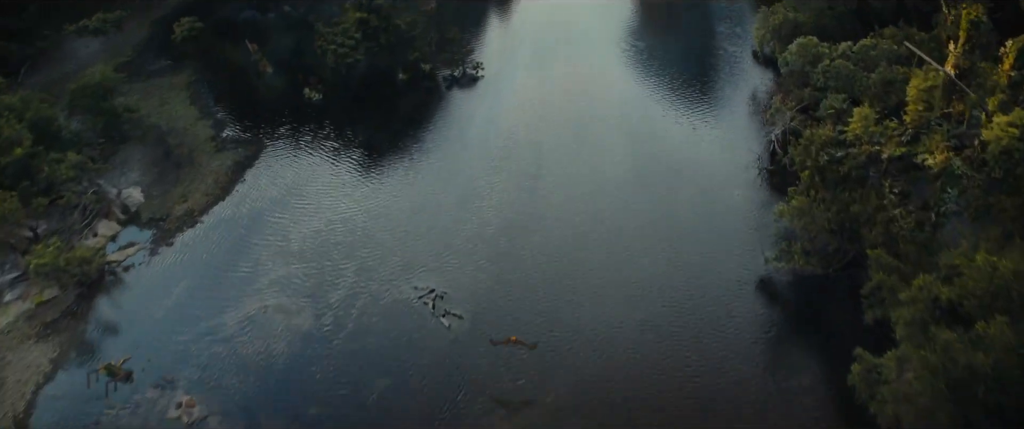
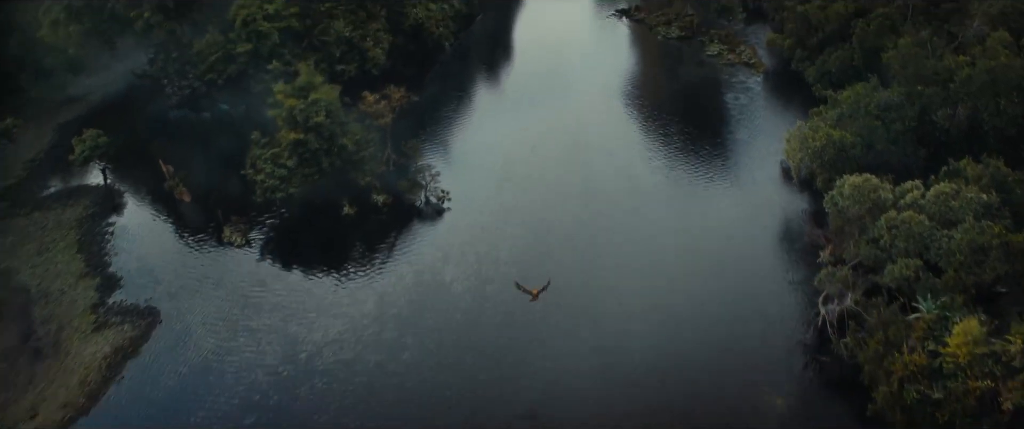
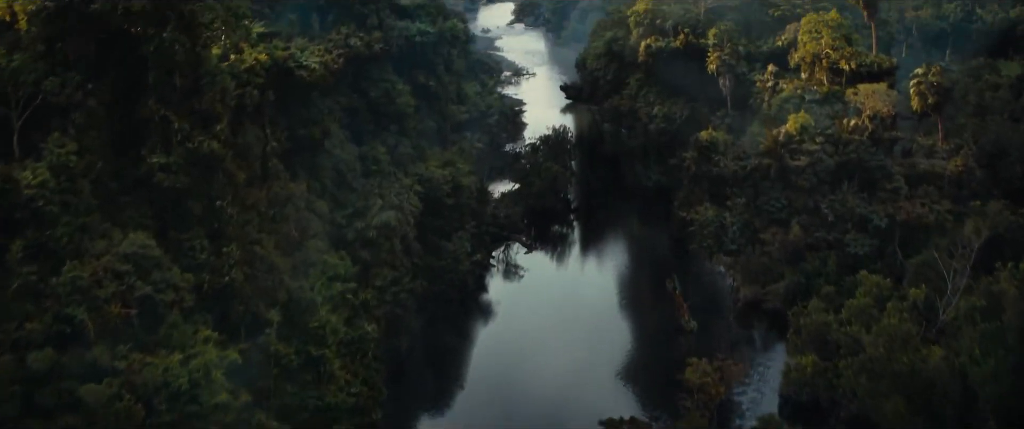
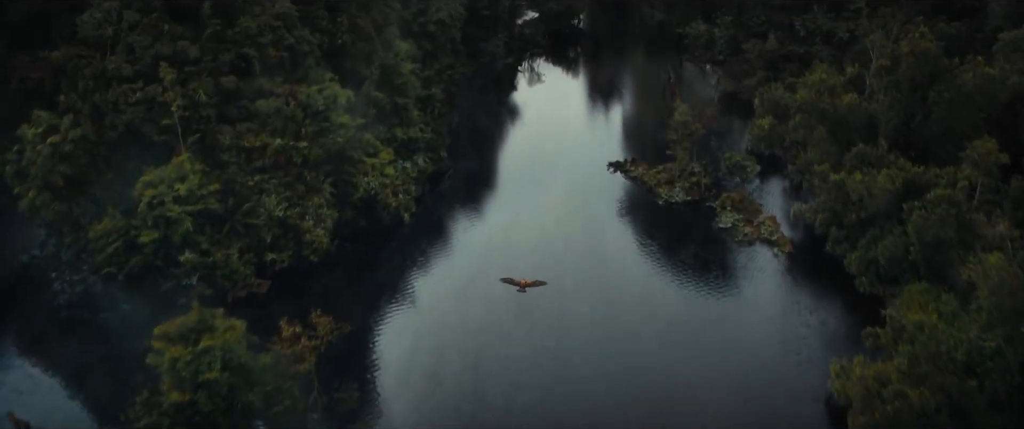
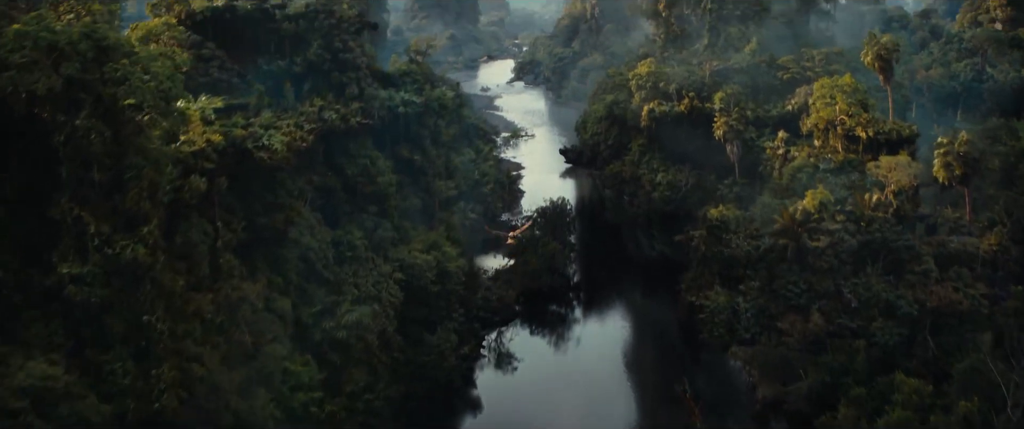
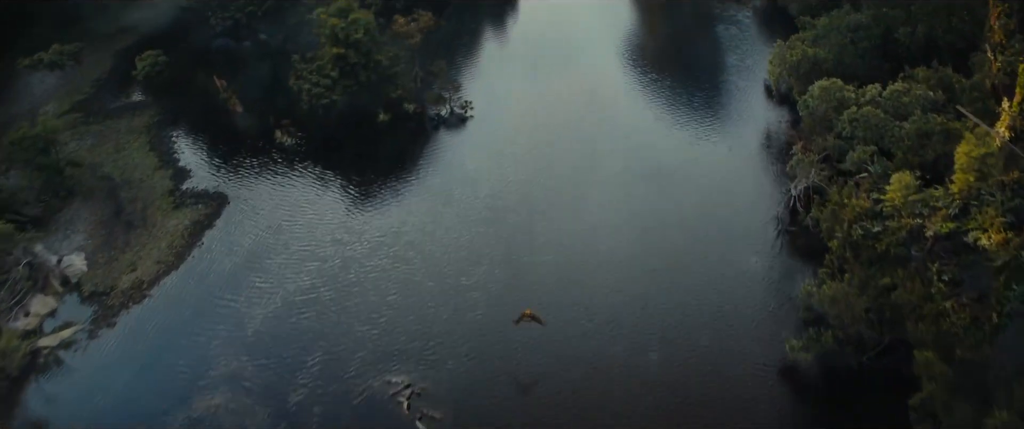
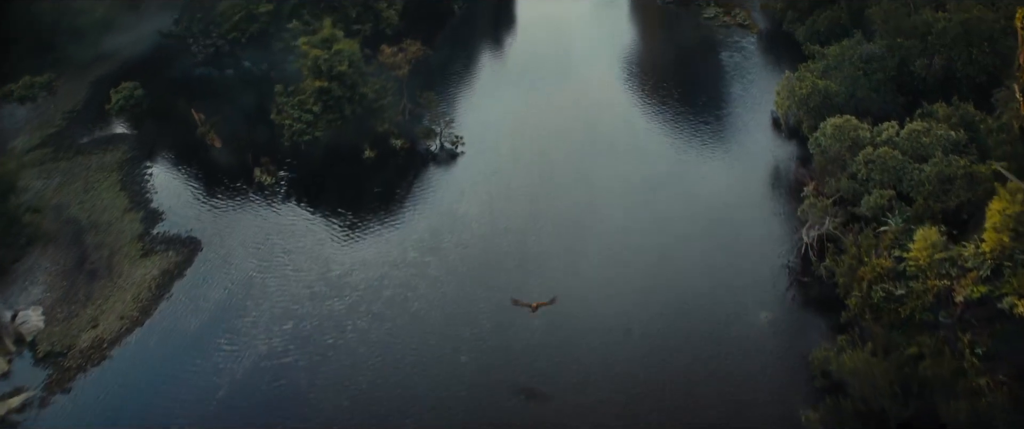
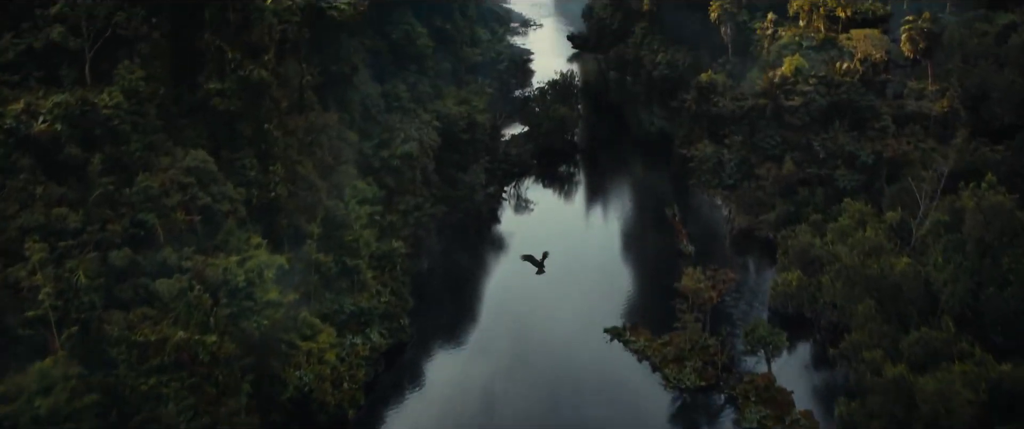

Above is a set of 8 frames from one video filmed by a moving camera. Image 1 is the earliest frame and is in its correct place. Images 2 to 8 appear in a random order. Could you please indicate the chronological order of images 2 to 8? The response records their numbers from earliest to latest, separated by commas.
6, 7, 2, 4, 8, 3, 5
